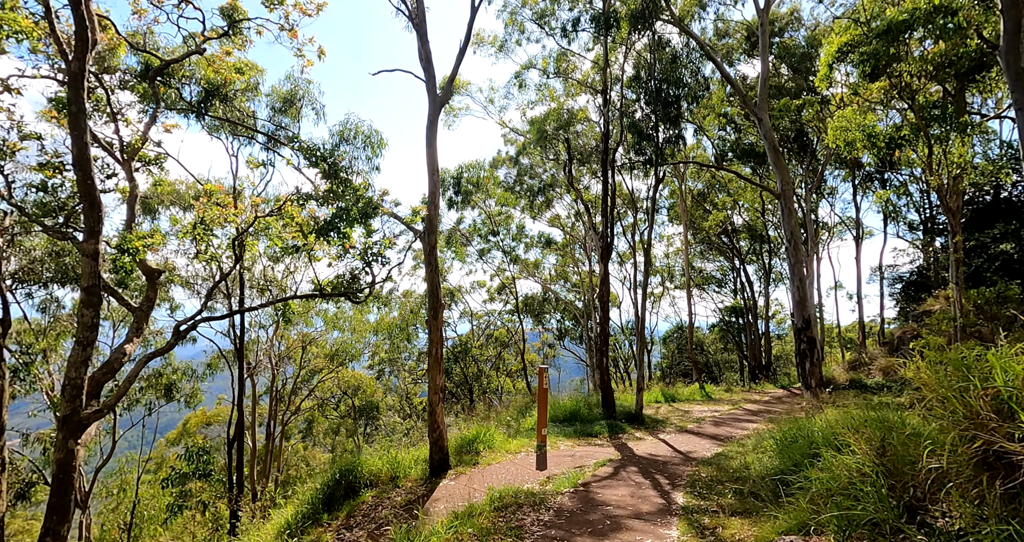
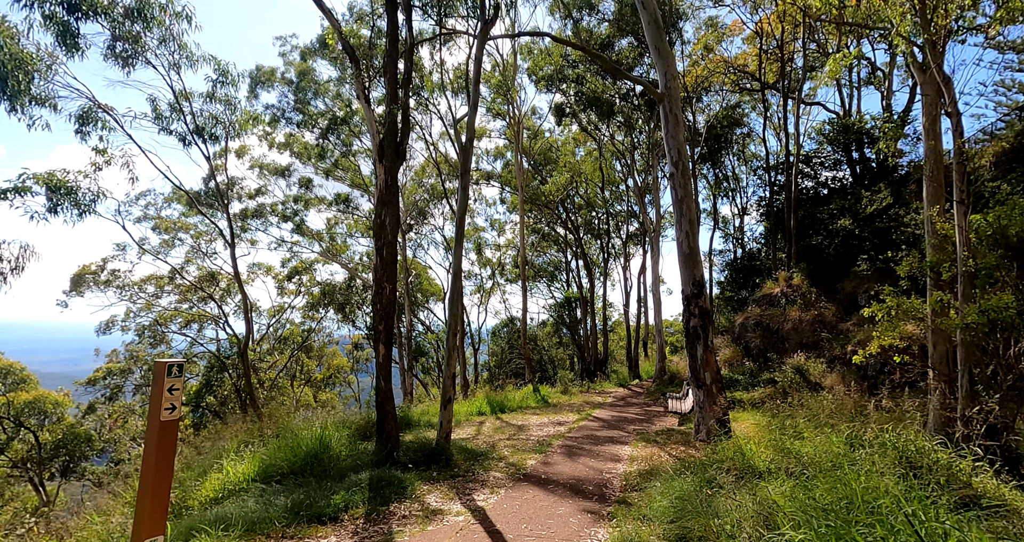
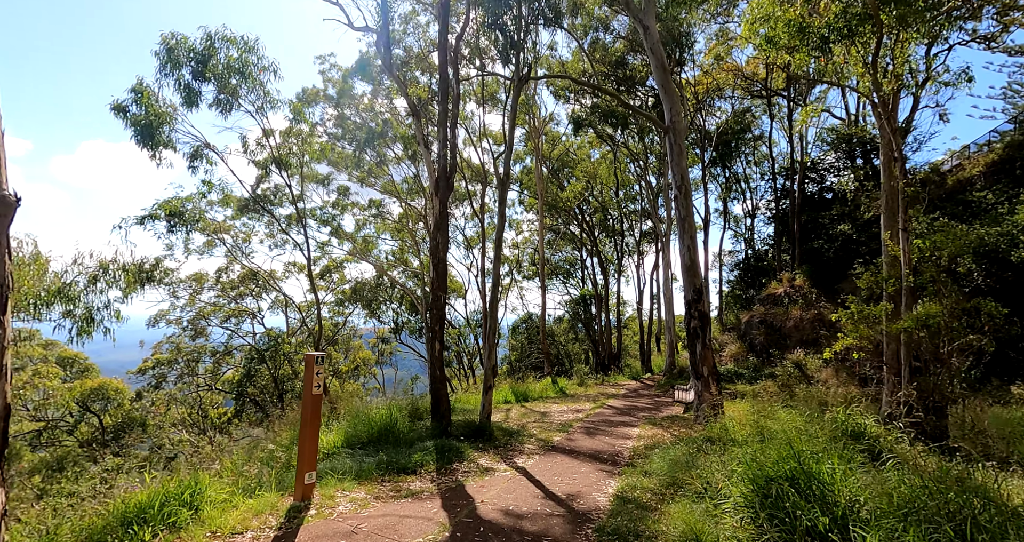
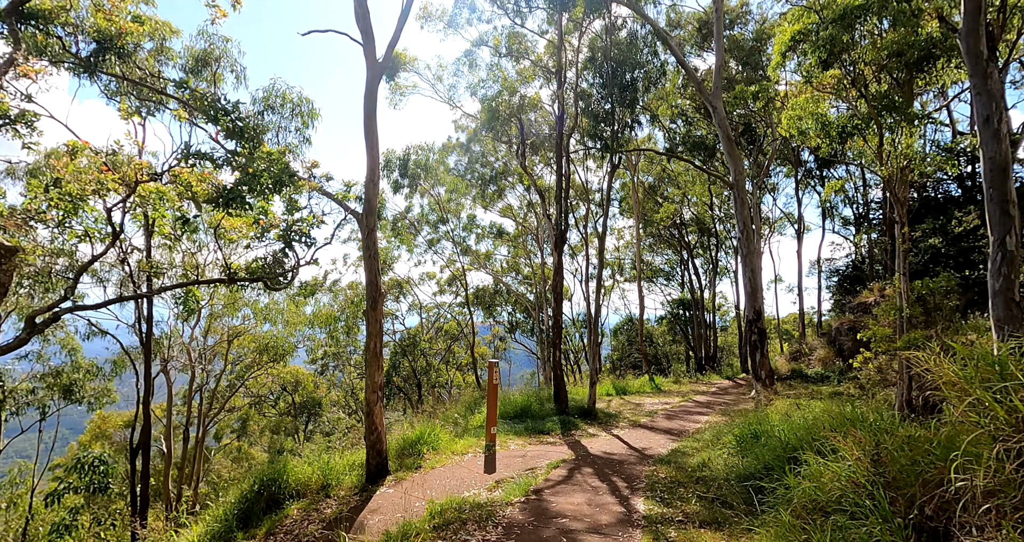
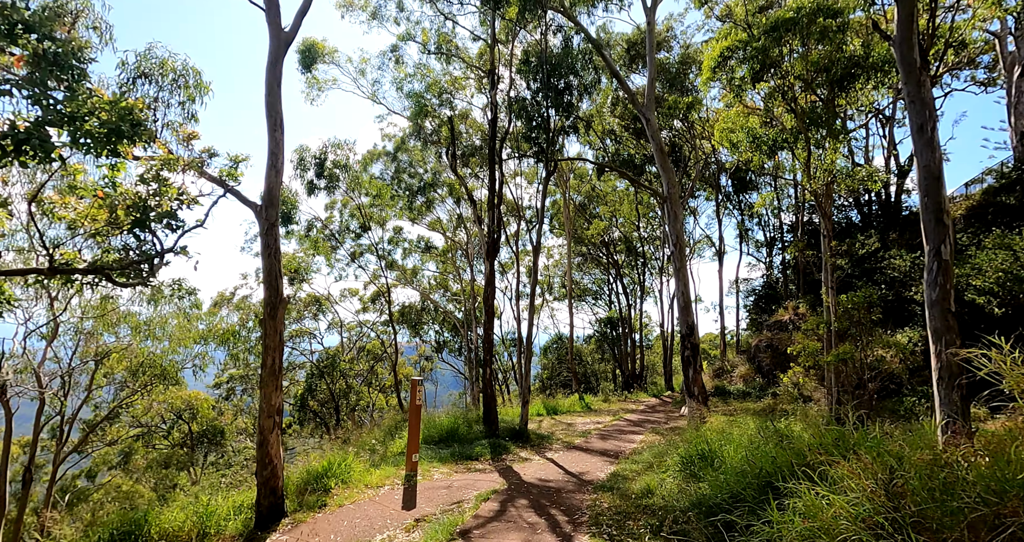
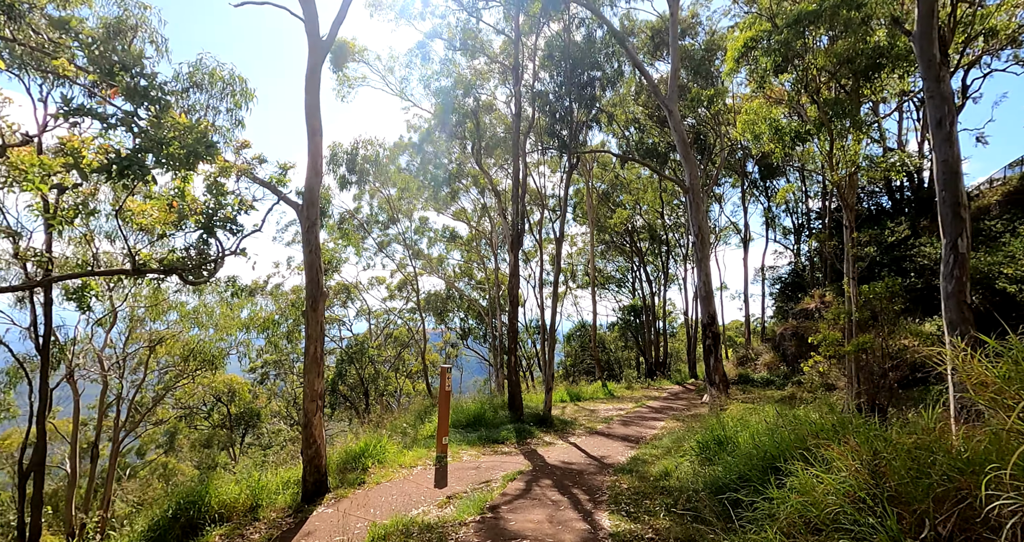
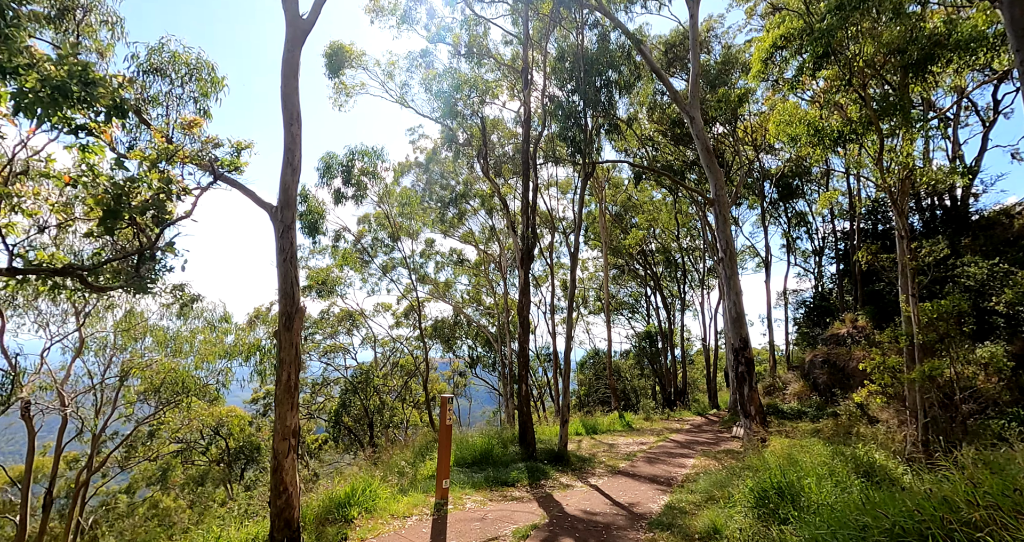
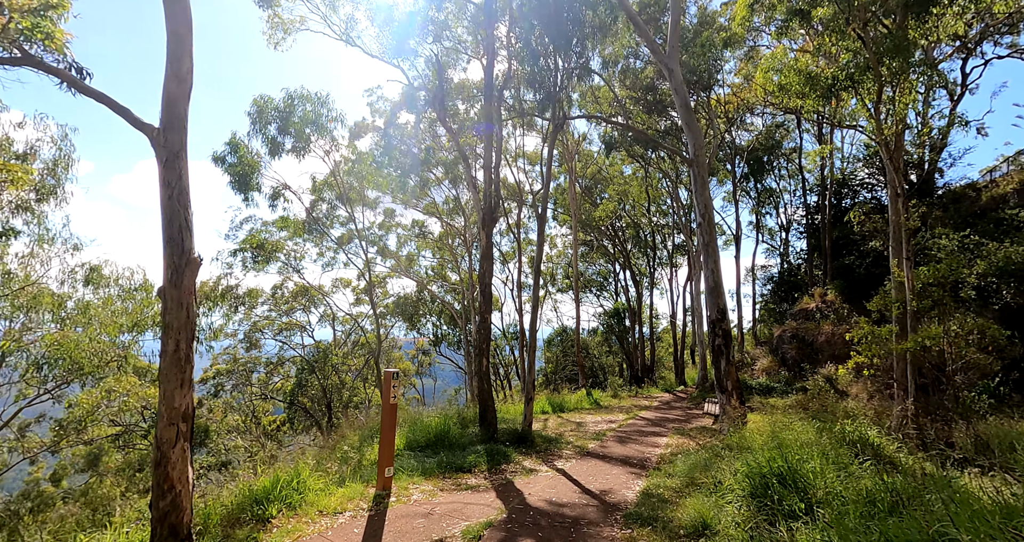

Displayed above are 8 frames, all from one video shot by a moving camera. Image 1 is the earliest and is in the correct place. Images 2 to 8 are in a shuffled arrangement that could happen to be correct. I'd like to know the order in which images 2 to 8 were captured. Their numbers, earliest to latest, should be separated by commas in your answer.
4, 6, 5, 7, 8, 3, 2
